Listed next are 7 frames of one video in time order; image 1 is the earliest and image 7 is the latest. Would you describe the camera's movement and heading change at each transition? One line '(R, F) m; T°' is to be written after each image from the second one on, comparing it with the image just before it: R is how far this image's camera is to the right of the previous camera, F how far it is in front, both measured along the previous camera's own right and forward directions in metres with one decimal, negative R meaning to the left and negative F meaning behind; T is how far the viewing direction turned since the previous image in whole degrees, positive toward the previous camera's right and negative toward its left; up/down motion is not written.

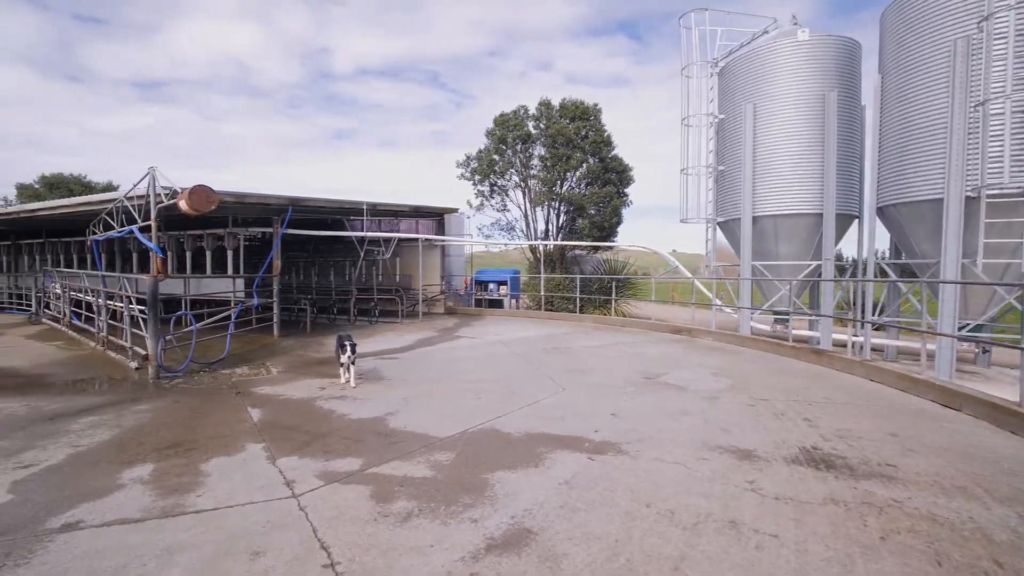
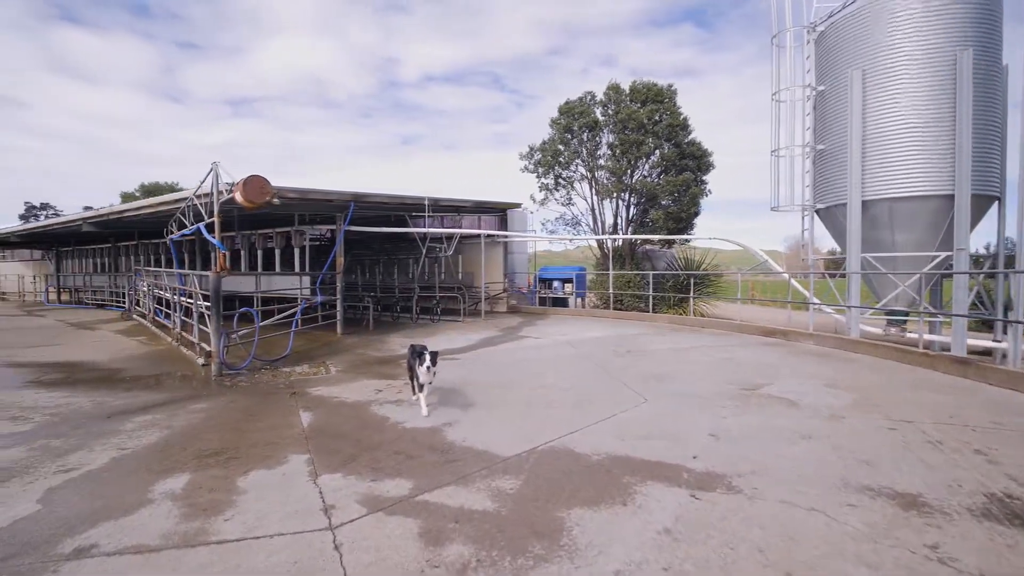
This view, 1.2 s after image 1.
(-0.1, +0.8) m; -7°
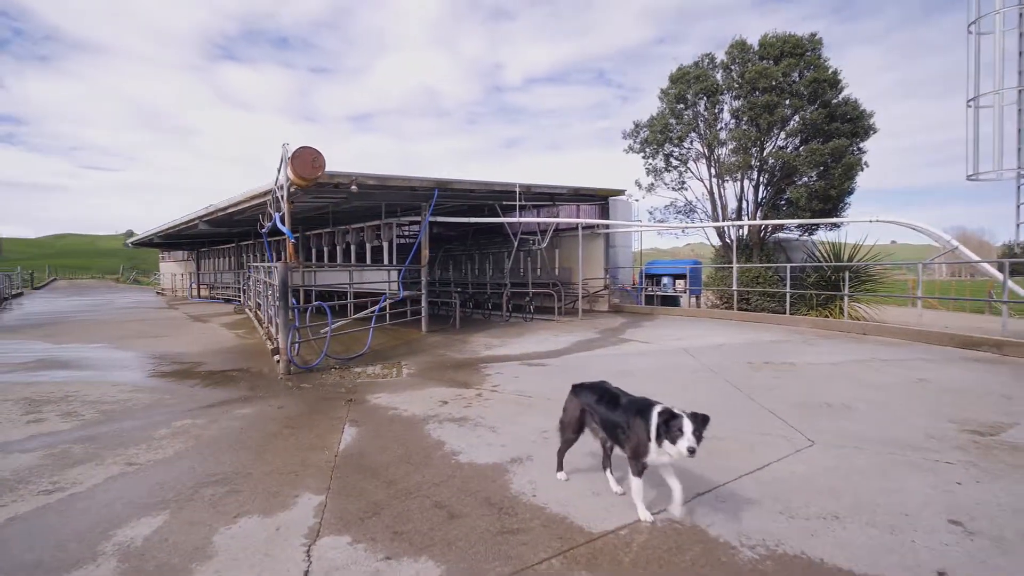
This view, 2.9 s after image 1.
(+0.1, +1.4) m; -12°
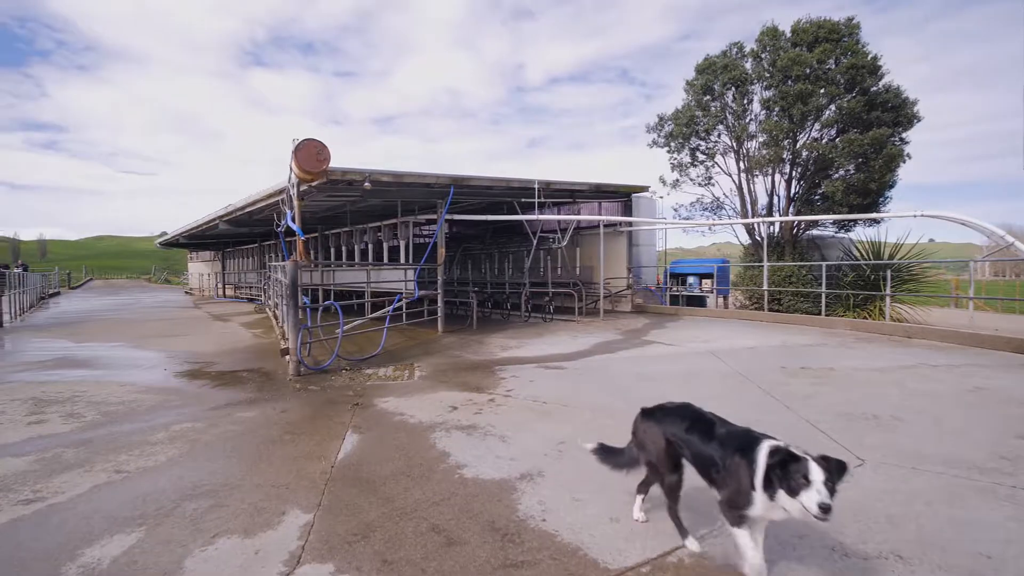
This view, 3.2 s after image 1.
(+0.1, +0.3) m; -3°
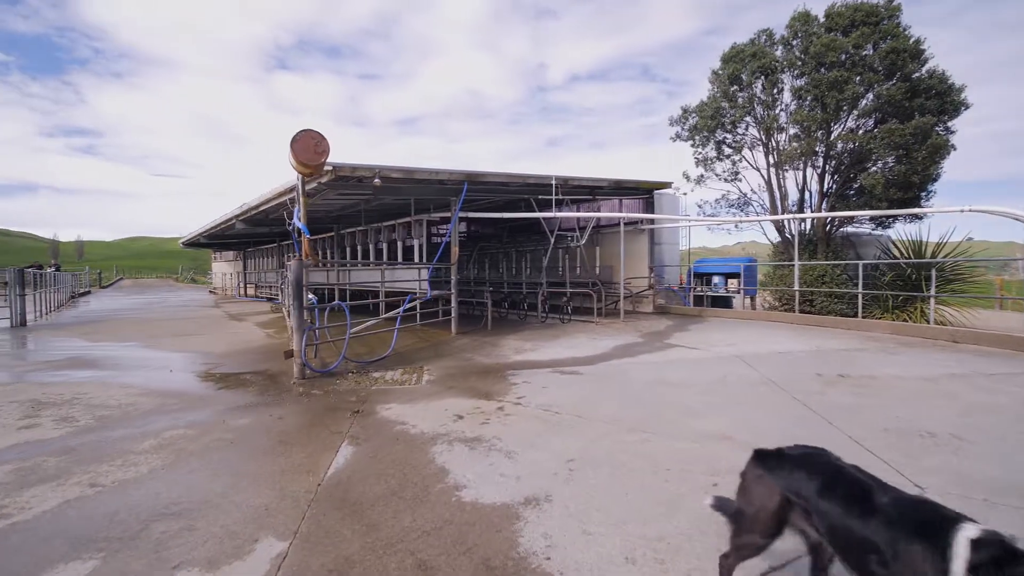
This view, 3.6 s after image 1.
(+0.1, +0.4) m; -2°
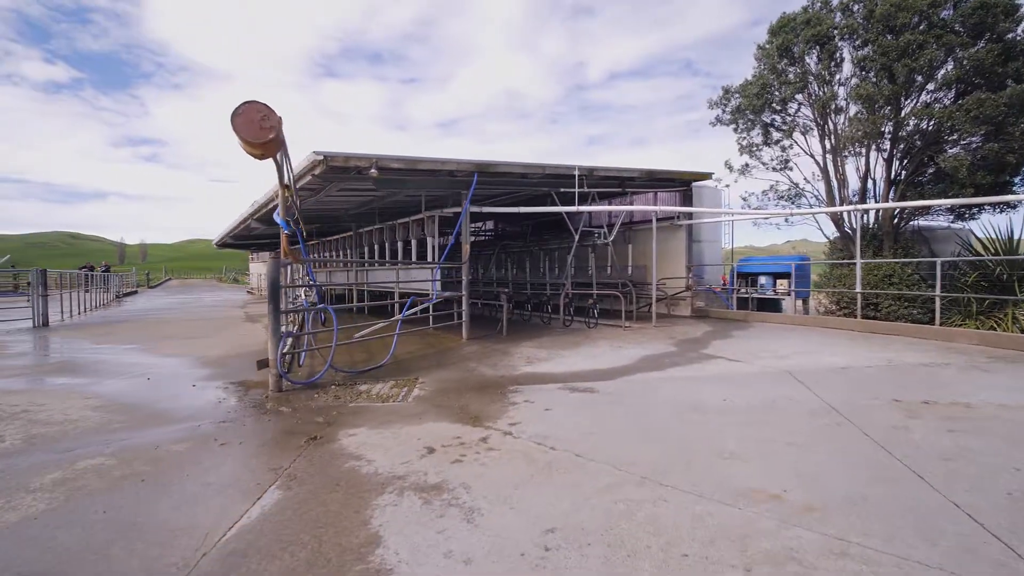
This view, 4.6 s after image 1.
(+0.4, +0.9) m; -5°
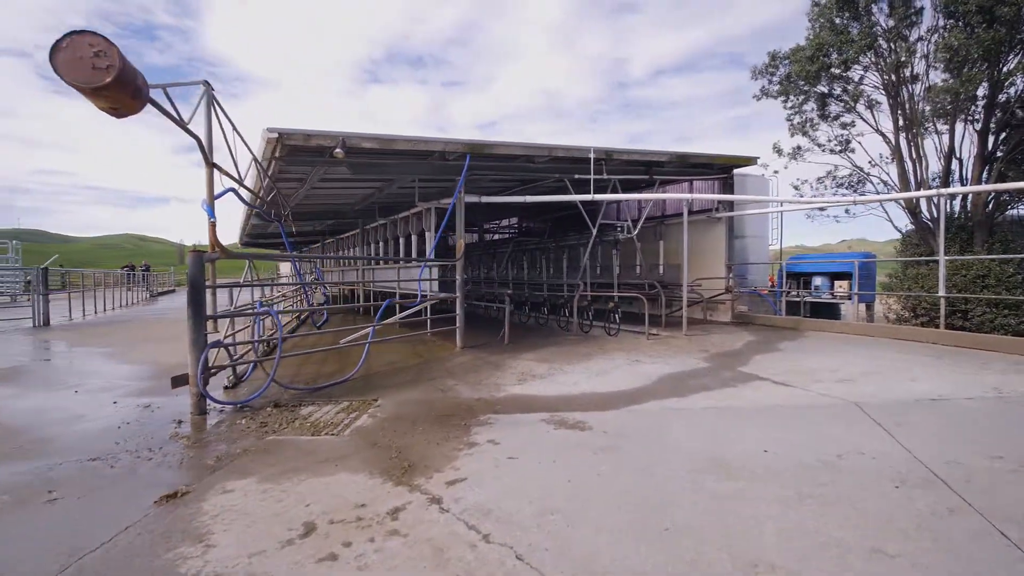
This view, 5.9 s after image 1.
(+0.6, +1.3) m; -5°
